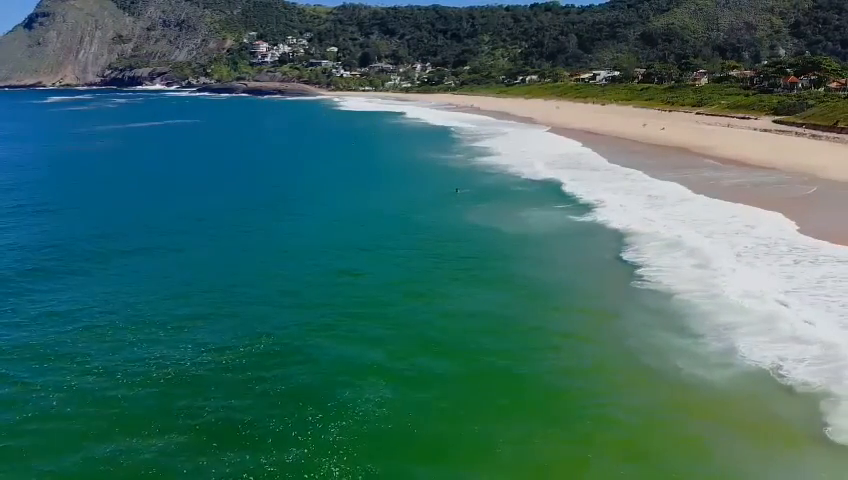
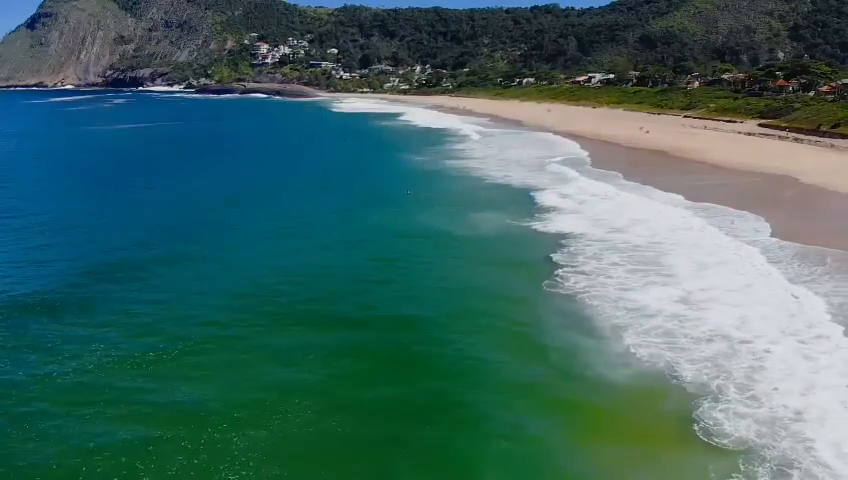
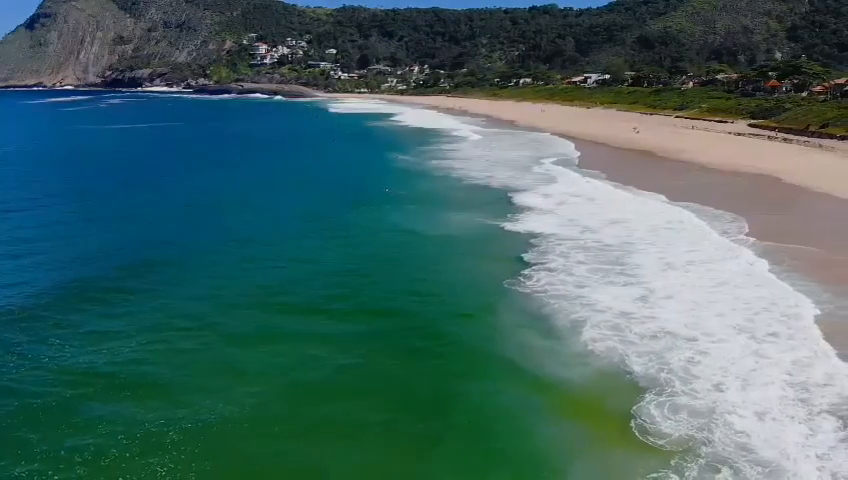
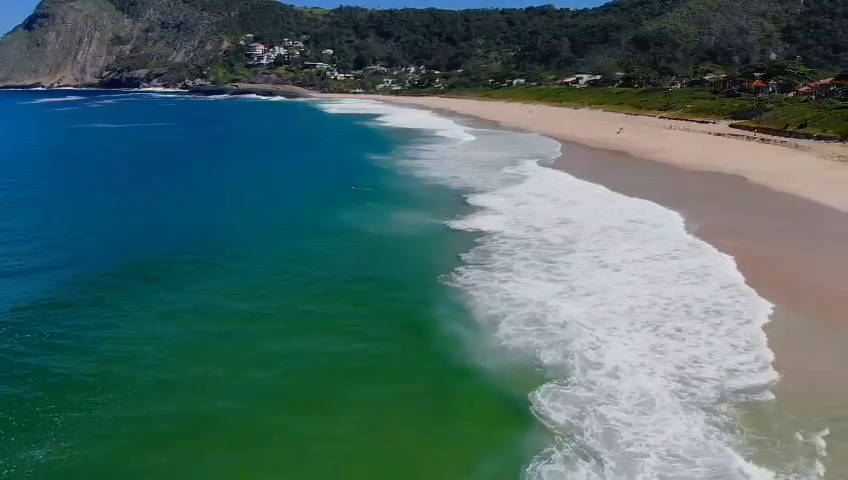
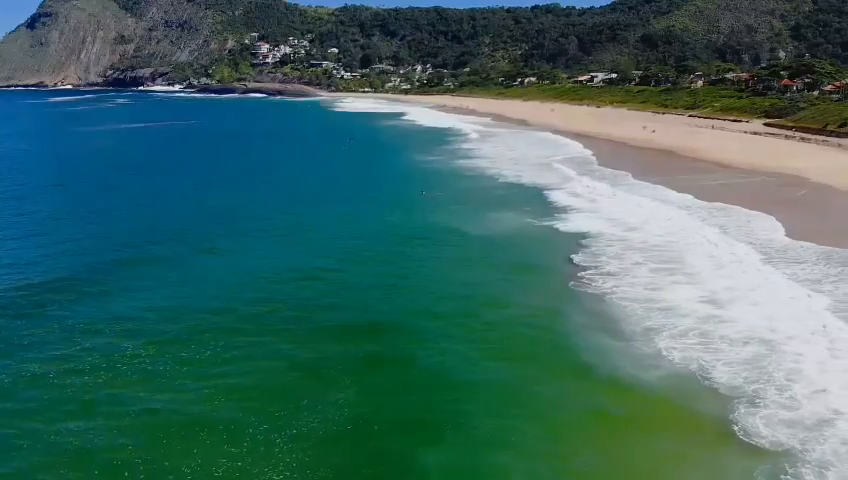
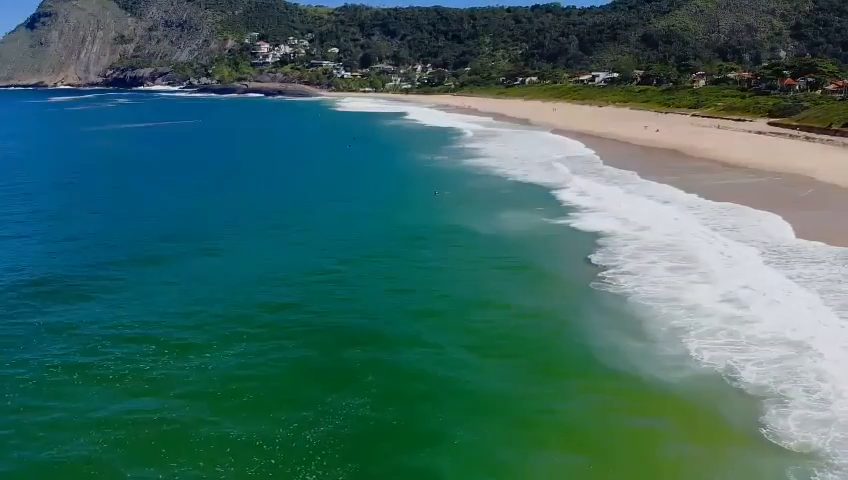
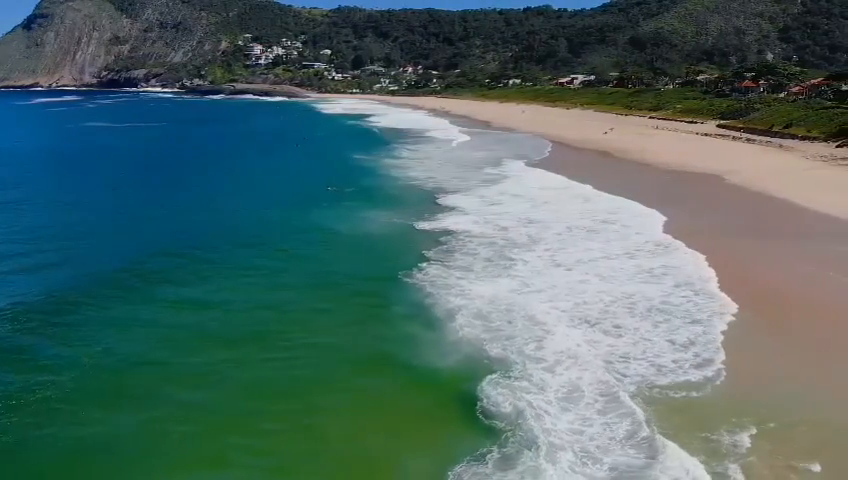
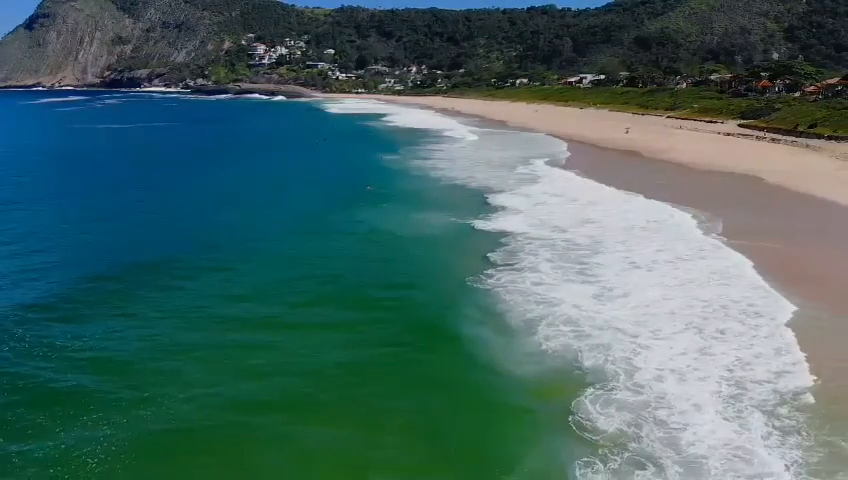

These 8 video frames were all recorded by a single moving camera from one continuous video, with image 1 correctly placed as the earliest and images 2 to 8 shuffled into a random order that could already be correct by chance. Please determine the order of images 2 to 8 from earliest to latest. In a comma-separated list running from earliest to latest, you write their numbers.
6, 5, 2, 3, 8, 4, 7
